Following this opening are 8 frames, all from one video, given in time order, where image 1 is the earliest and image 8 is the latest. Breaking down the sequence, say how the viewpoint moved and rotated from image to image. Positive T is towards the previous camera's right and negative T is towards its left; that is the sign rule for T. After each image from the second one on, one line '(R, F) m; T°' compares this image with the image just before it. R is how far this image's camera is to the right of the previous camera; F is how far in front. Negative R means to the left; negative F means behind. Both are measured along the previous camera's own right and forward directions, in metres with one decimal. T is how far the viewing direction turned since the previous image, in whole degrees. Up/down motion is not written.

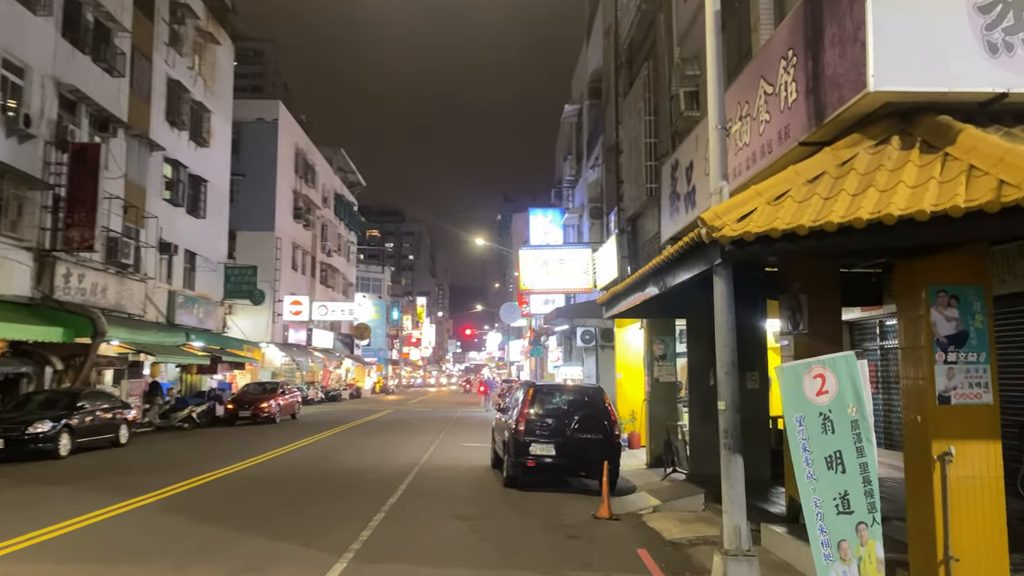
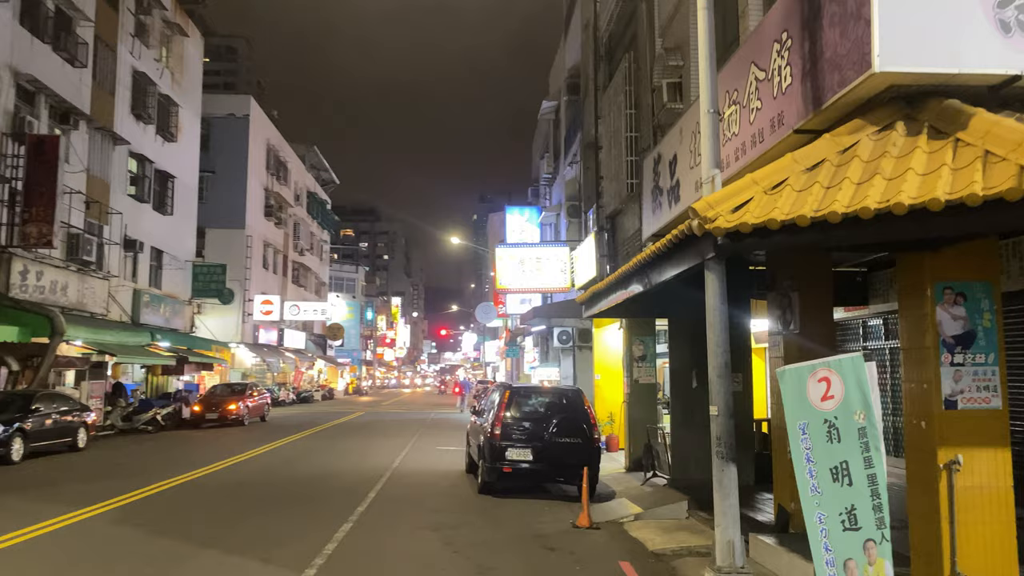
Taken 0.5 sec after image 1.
(0.0, +0.5) m; +2°
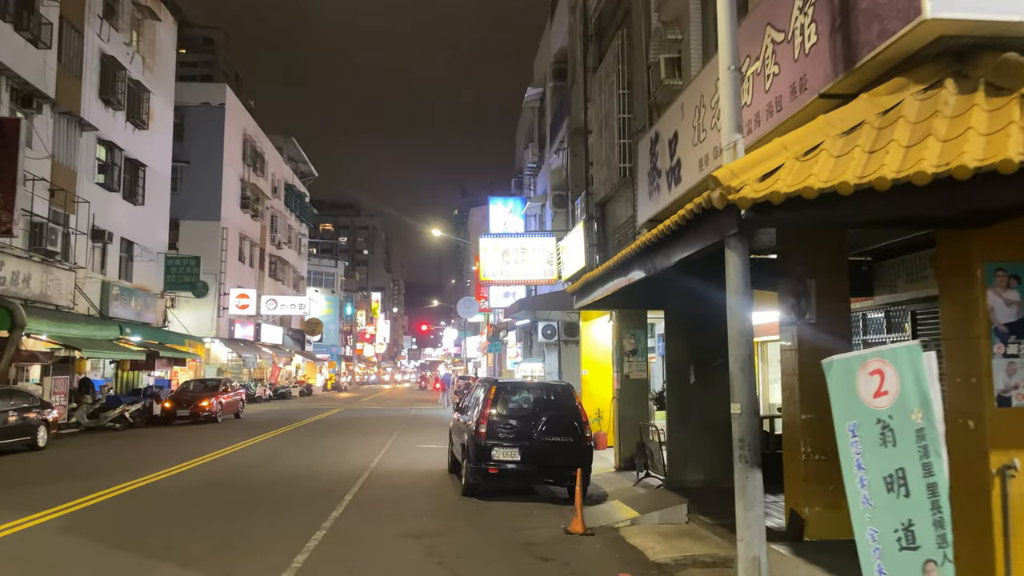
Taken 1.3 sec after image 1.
(-0.1, +0.7) m; +1°
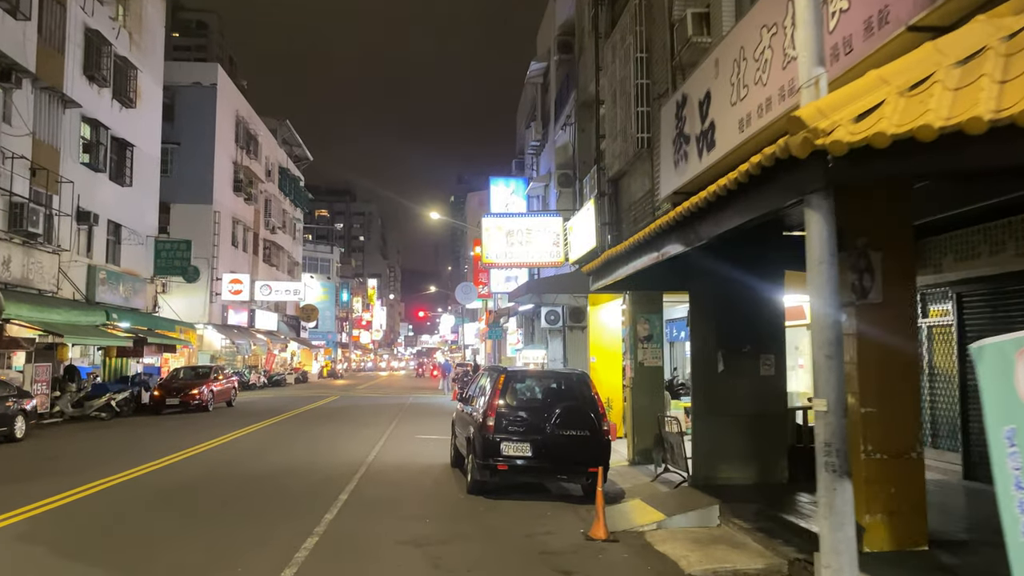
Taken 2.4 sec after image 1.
(-0.2, +0.9) m; 0°
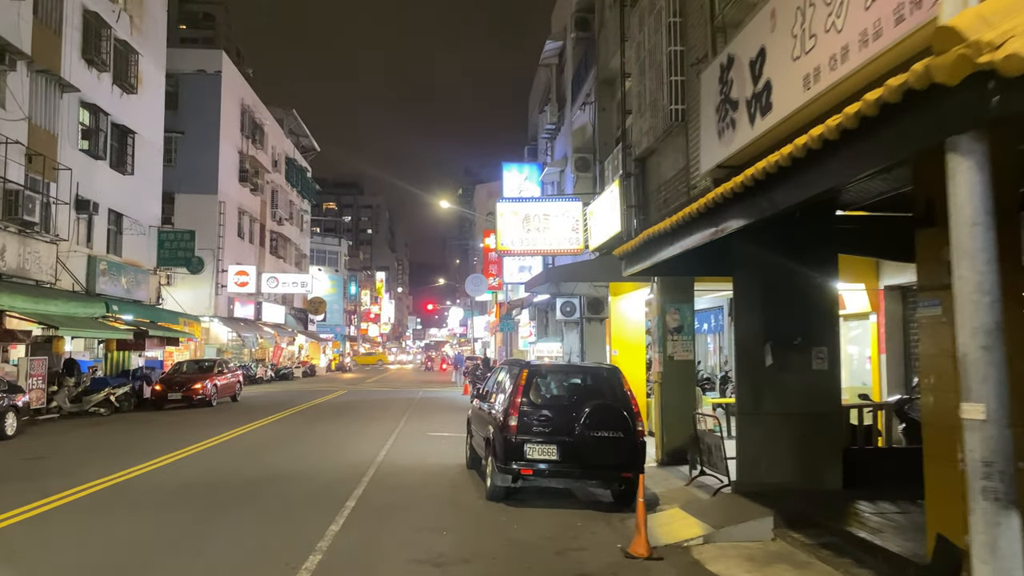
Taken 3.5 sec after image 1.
(-0.2, +0.9) m; -1°
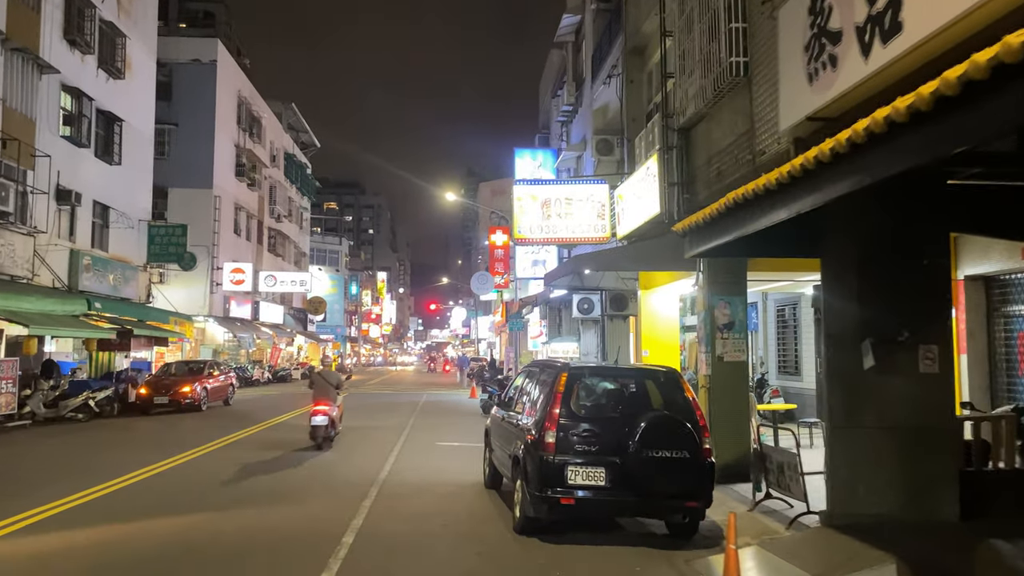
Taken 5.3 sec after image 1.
(-0.3, +1.7) m; 0°
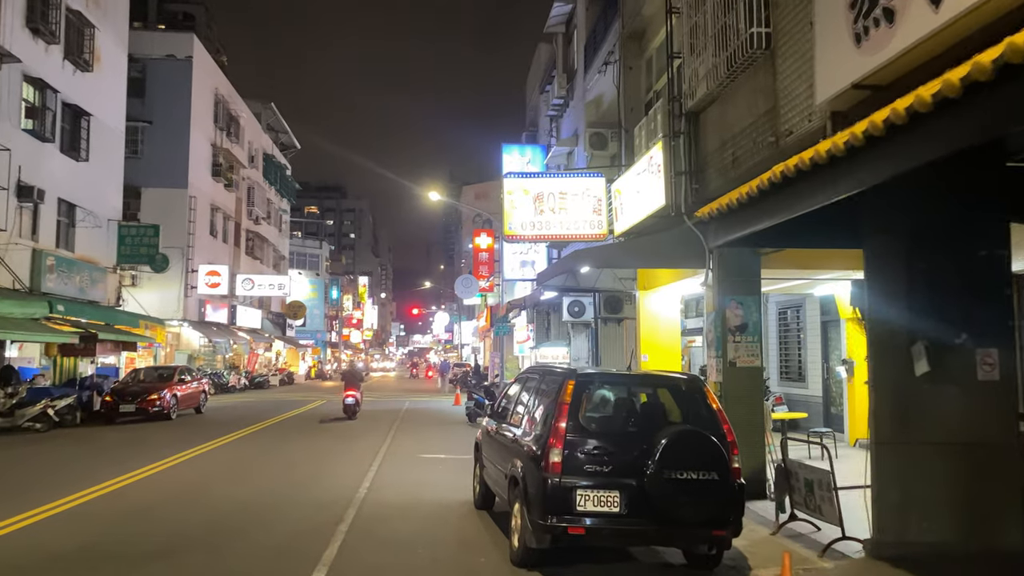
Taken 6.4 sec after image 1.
(-0.1, +1.0) m; +1°
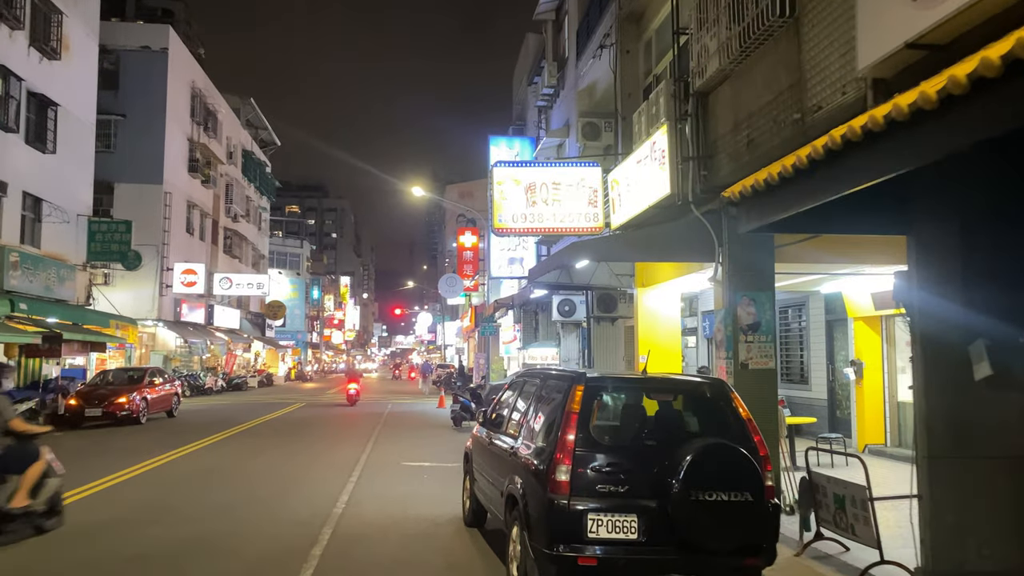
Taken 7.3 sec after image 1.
(-0.1, +0.8) m; +1°
